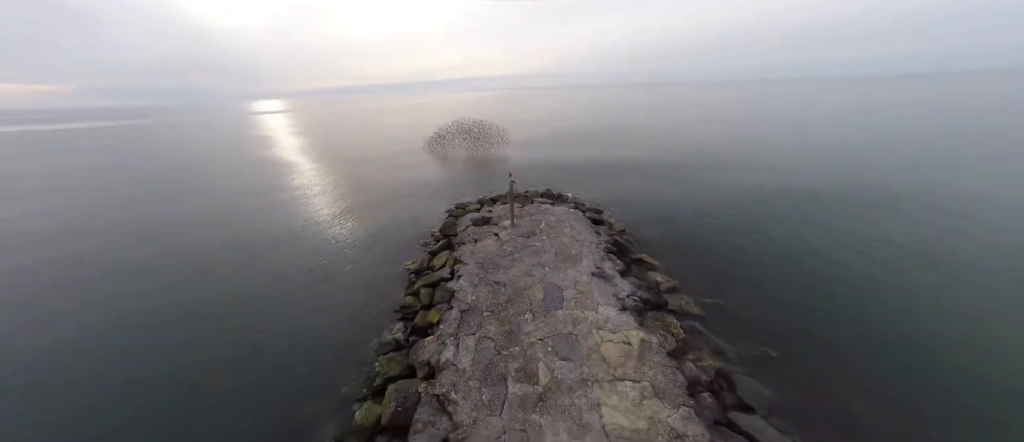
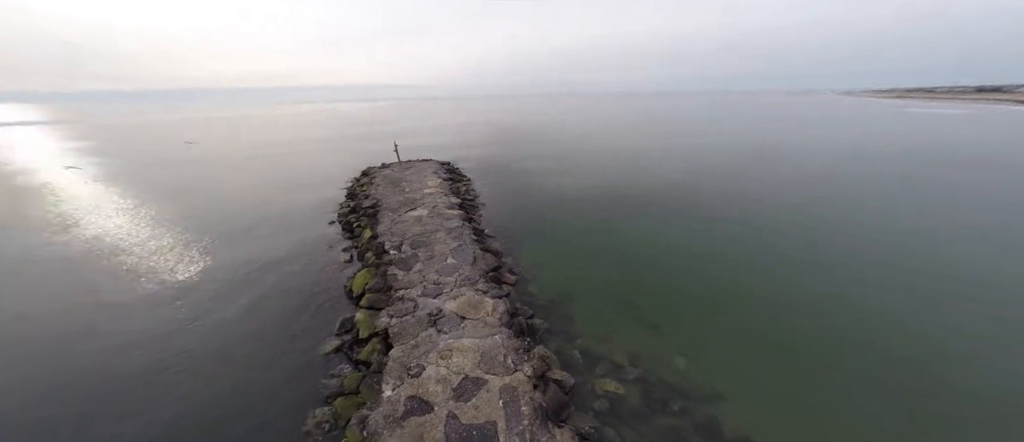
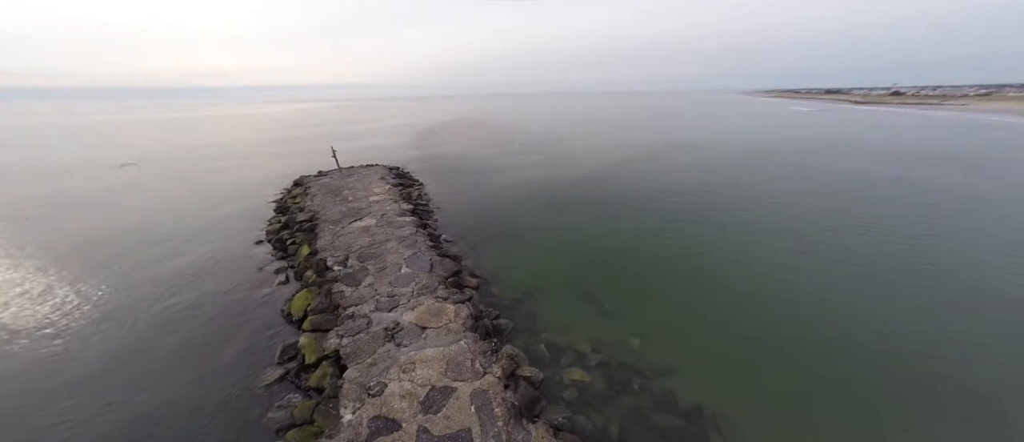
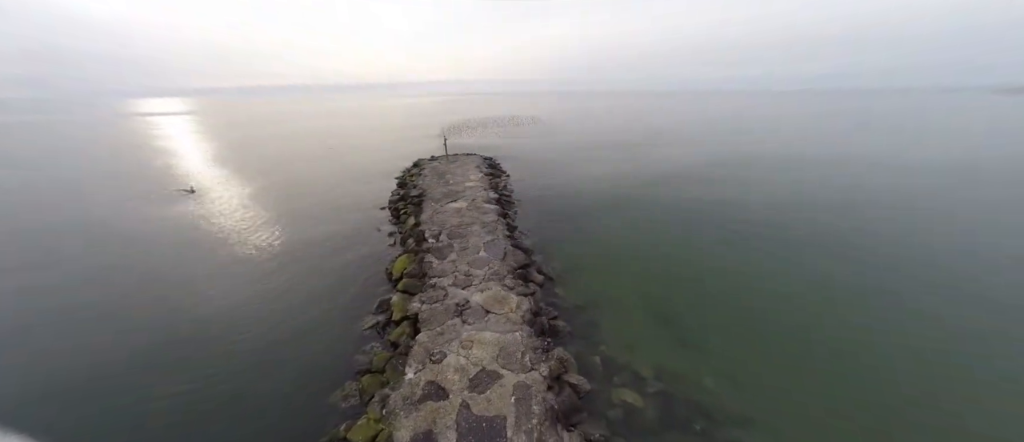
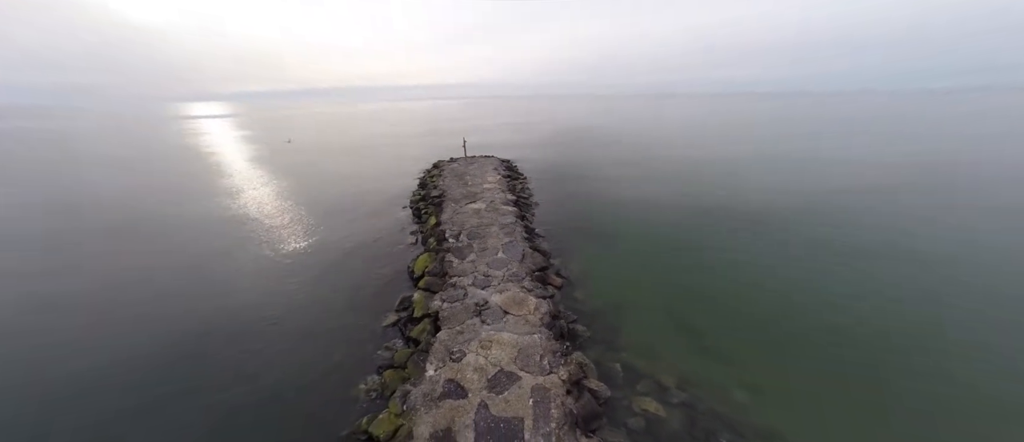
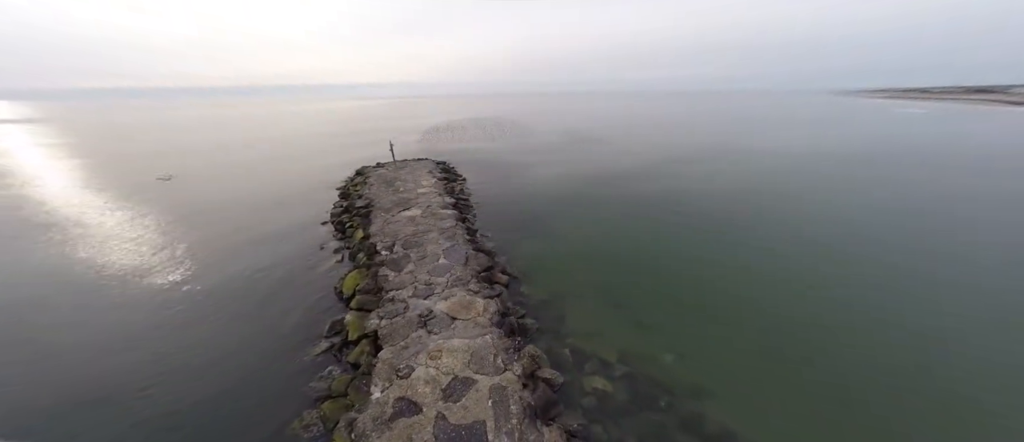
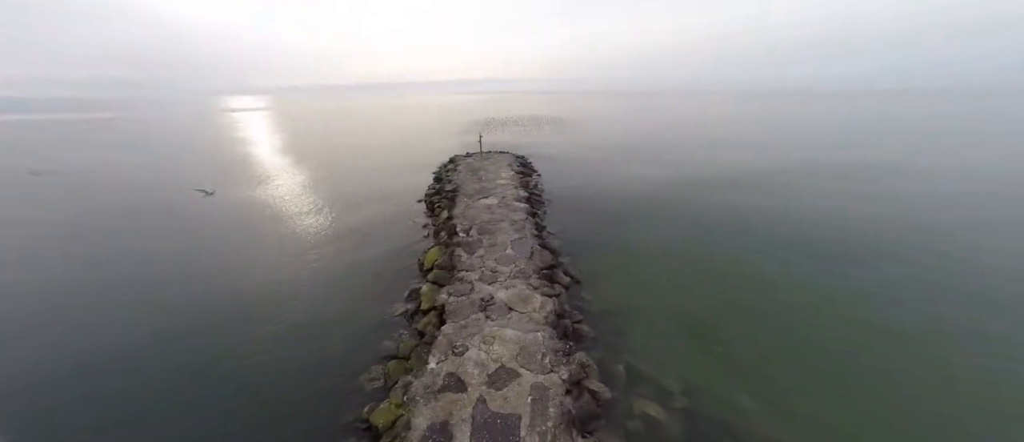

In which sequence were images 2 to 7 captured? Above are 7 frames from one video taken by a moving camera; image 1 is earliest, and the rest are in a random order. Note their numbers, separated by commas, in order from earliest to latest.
7, 4, 6, 3, 2, 5
